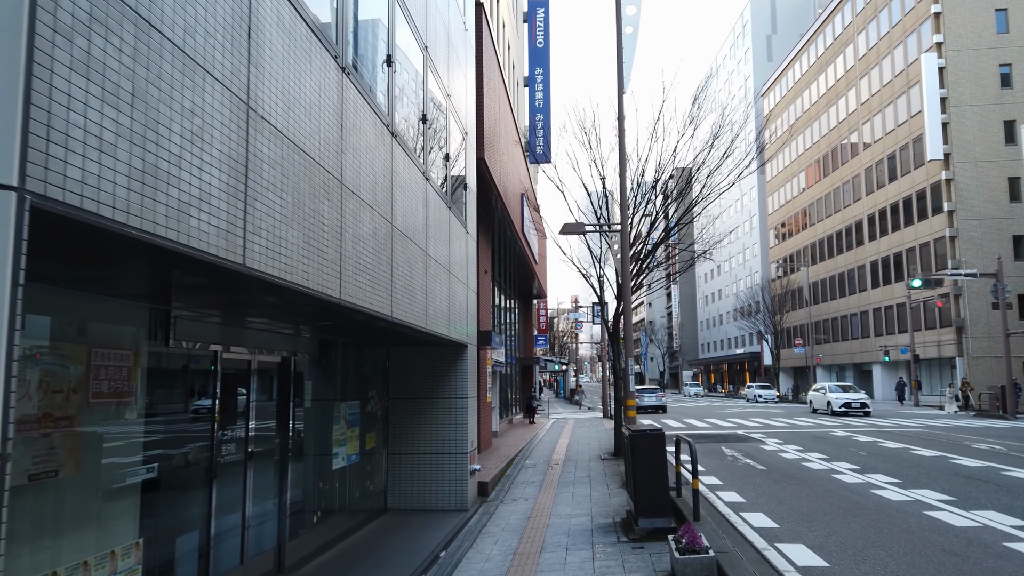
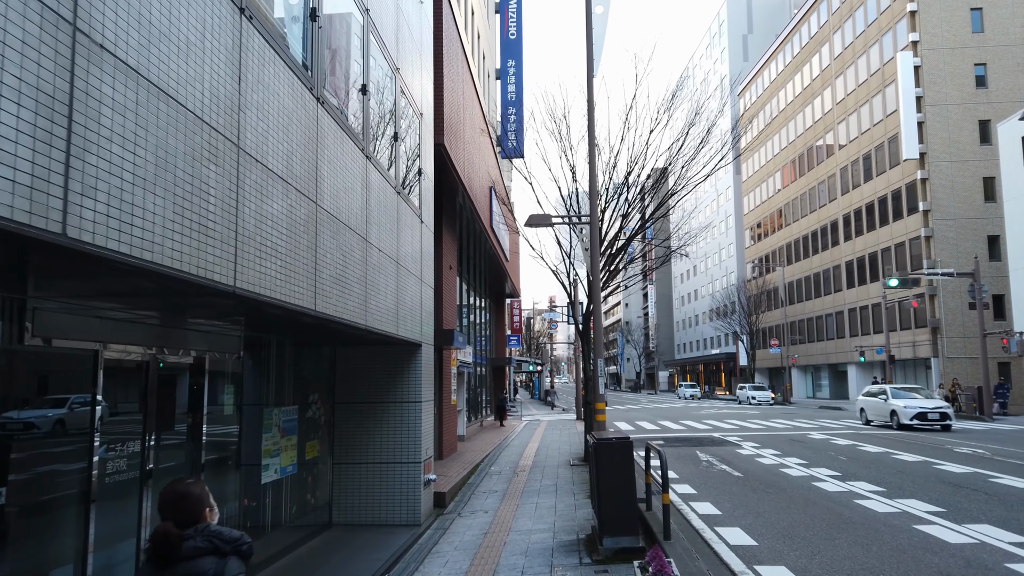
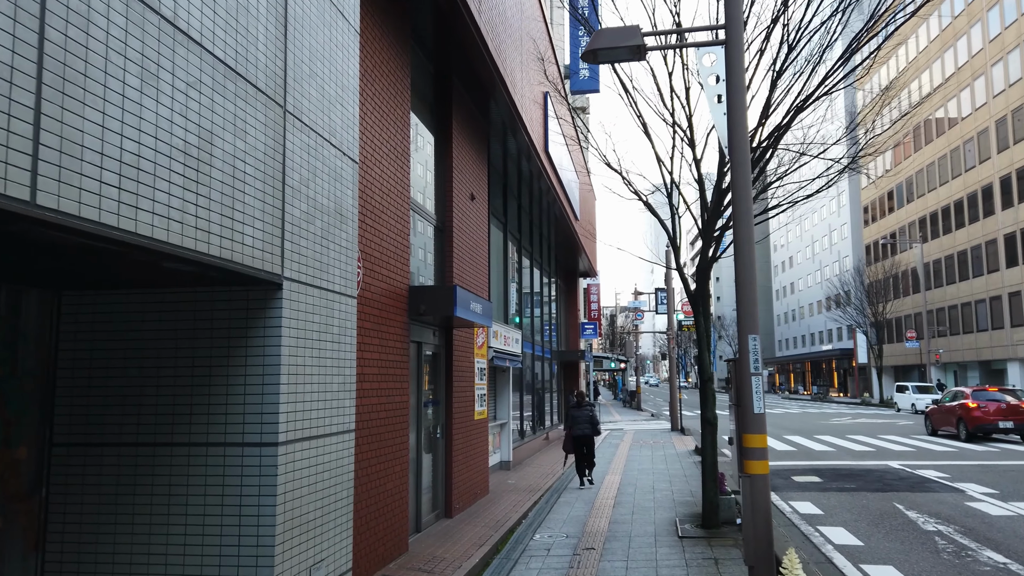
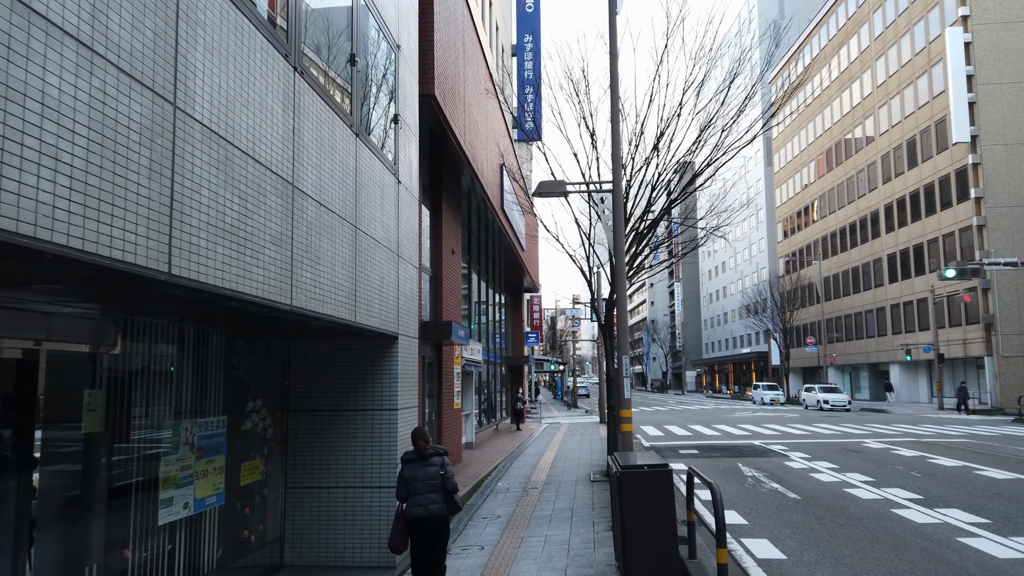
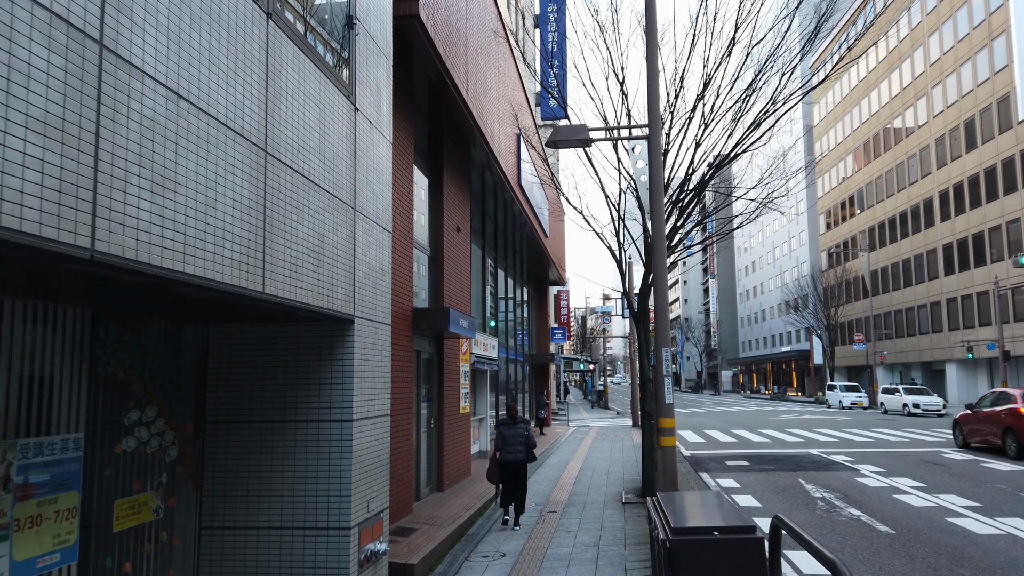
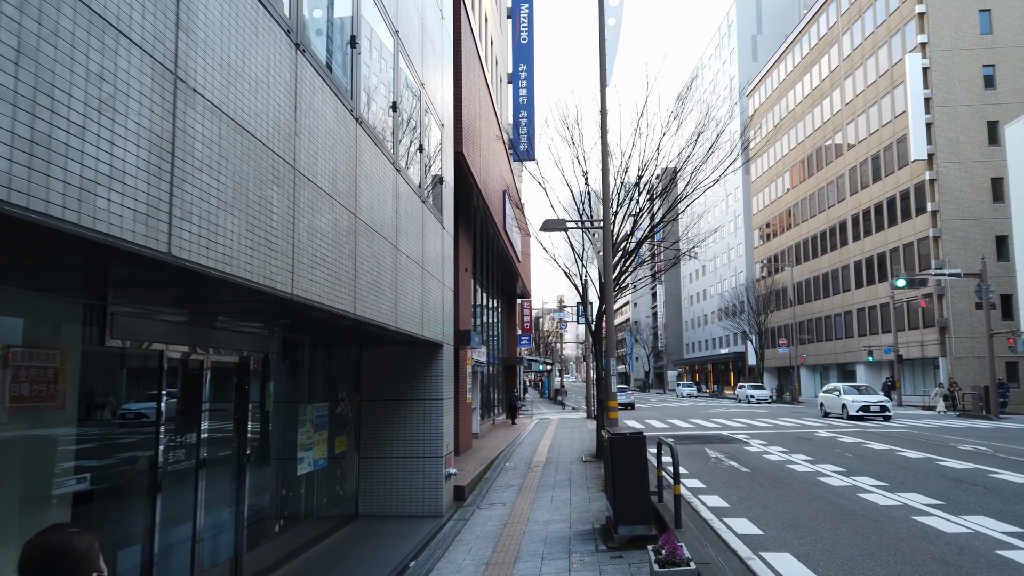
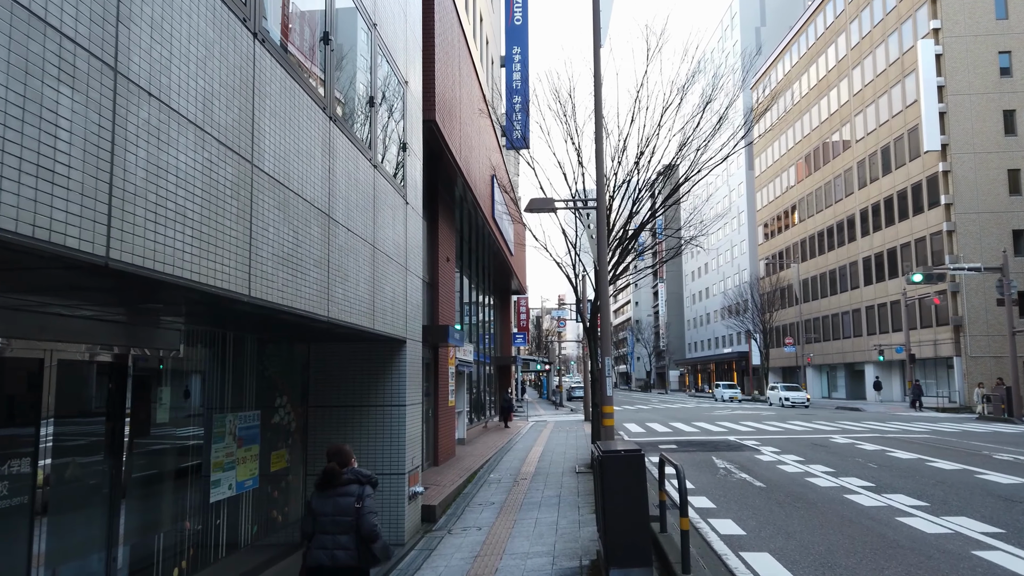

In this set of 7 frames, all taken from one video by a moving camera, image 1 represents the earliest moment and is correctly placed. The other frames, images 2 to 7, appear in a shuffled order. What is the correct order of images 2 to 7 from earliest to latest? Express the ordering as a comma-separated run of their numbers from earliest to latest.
6, 2, 7, 4, 5, 3
